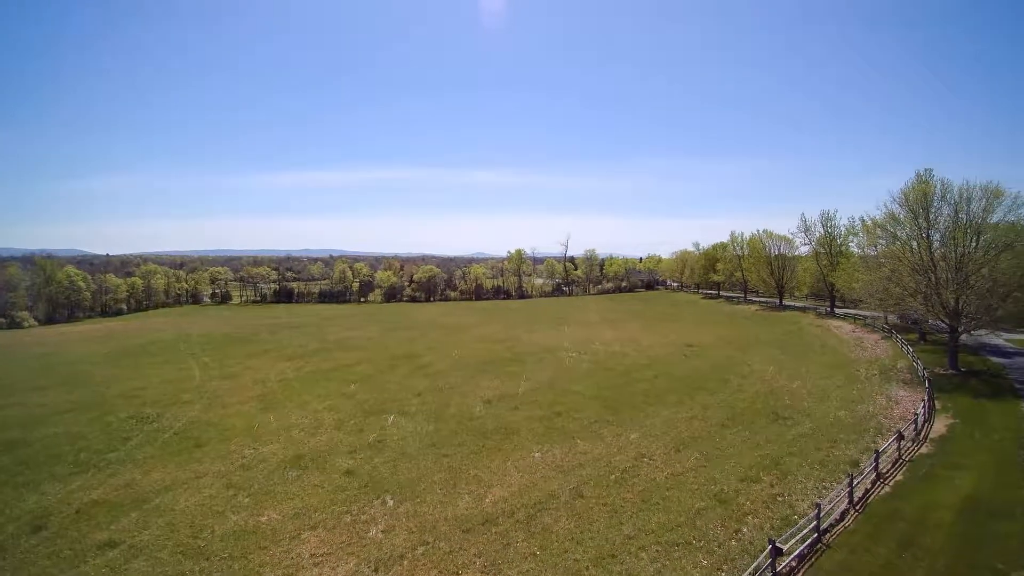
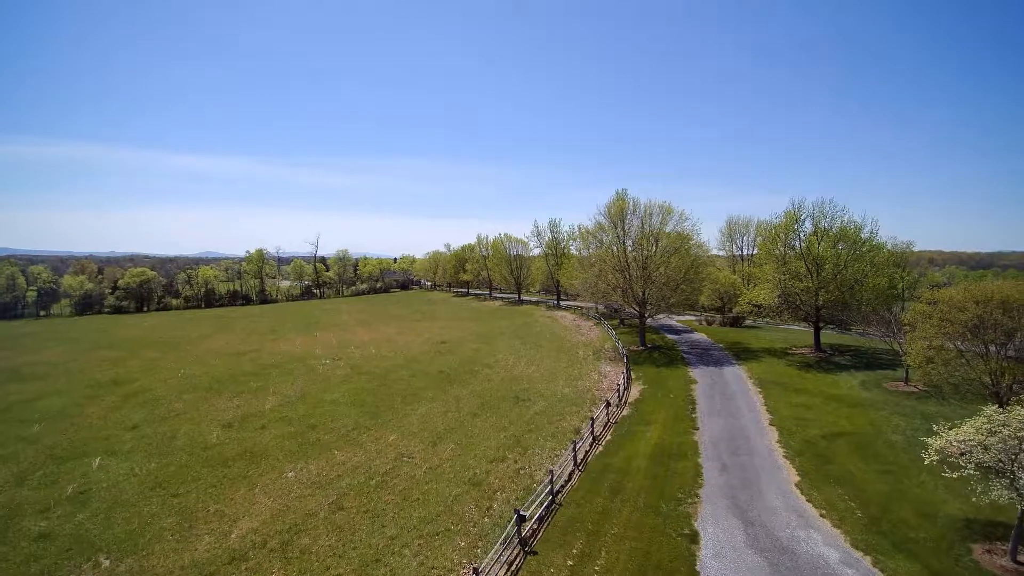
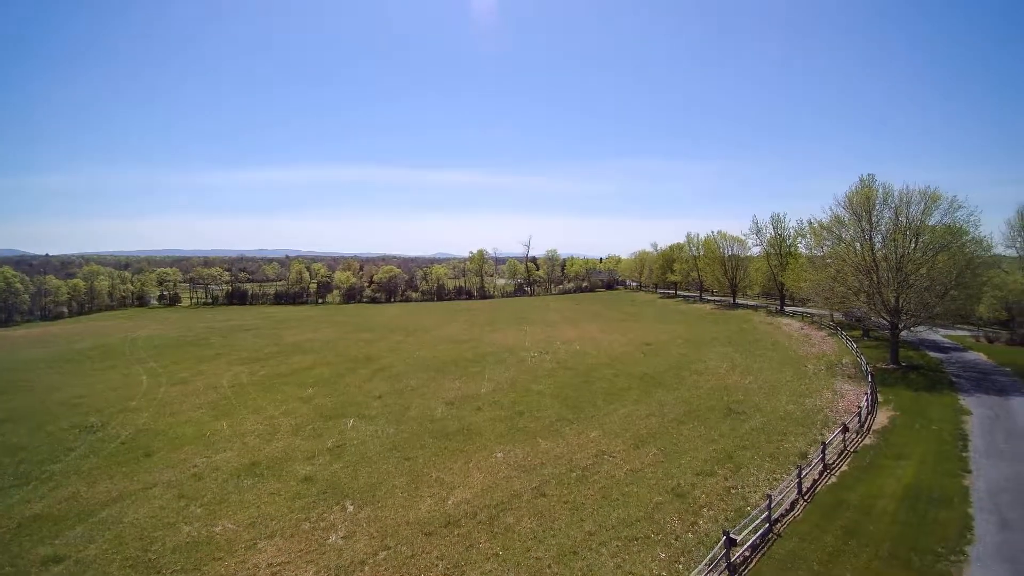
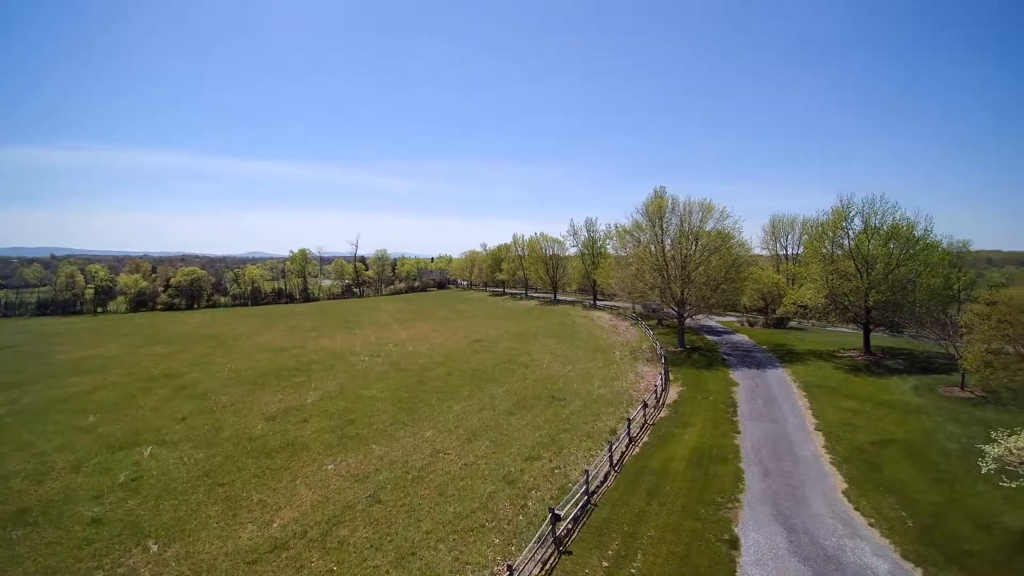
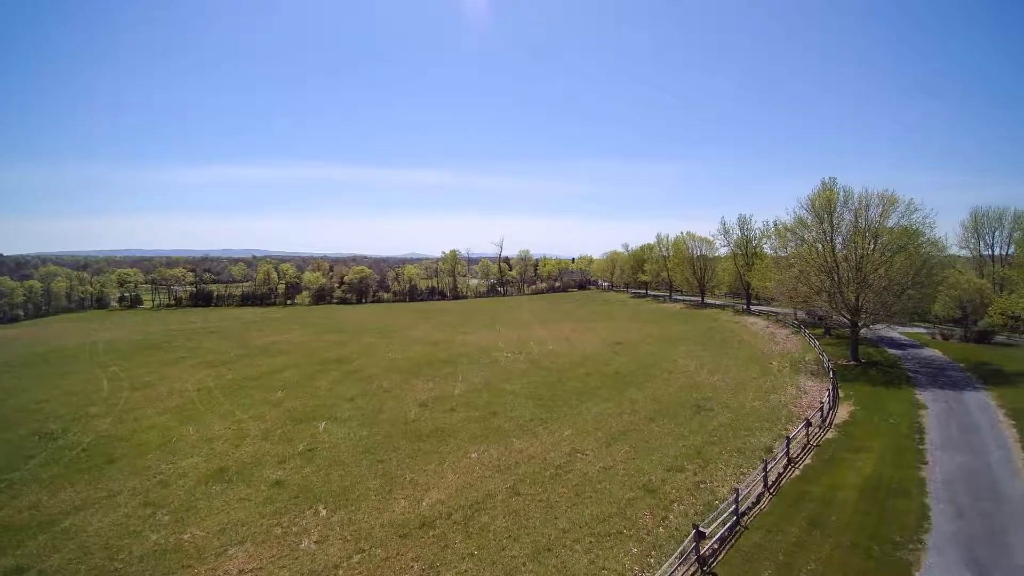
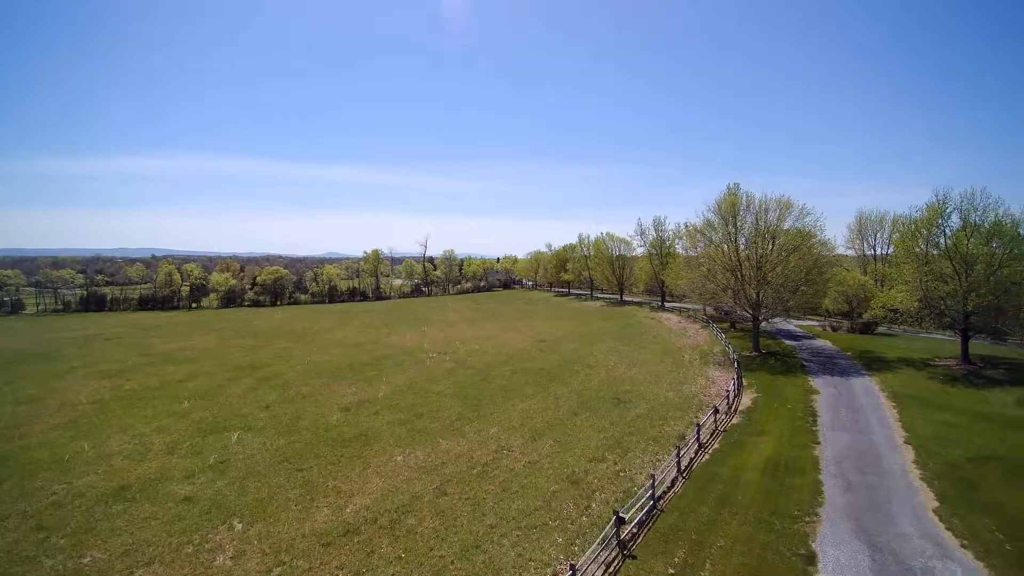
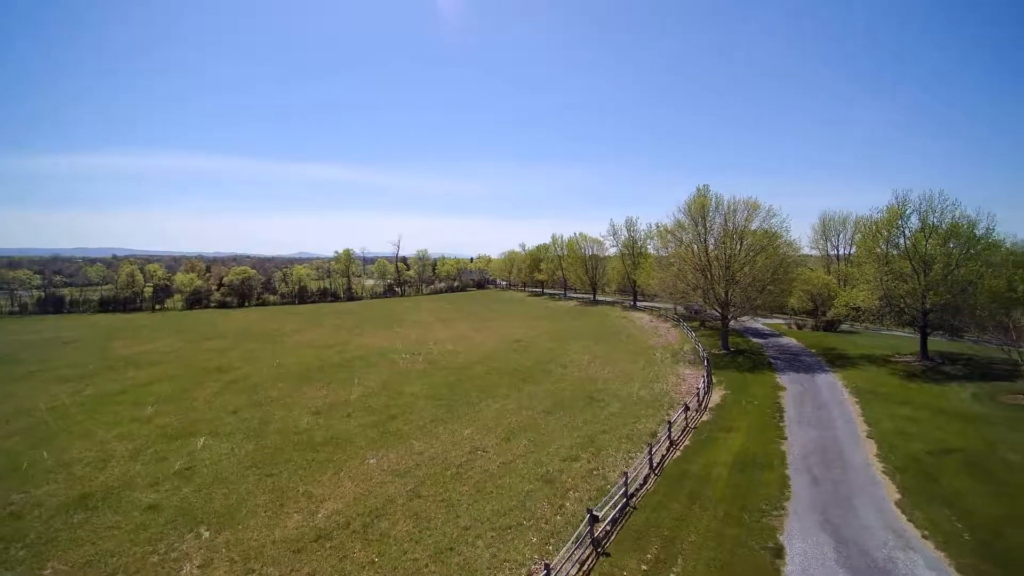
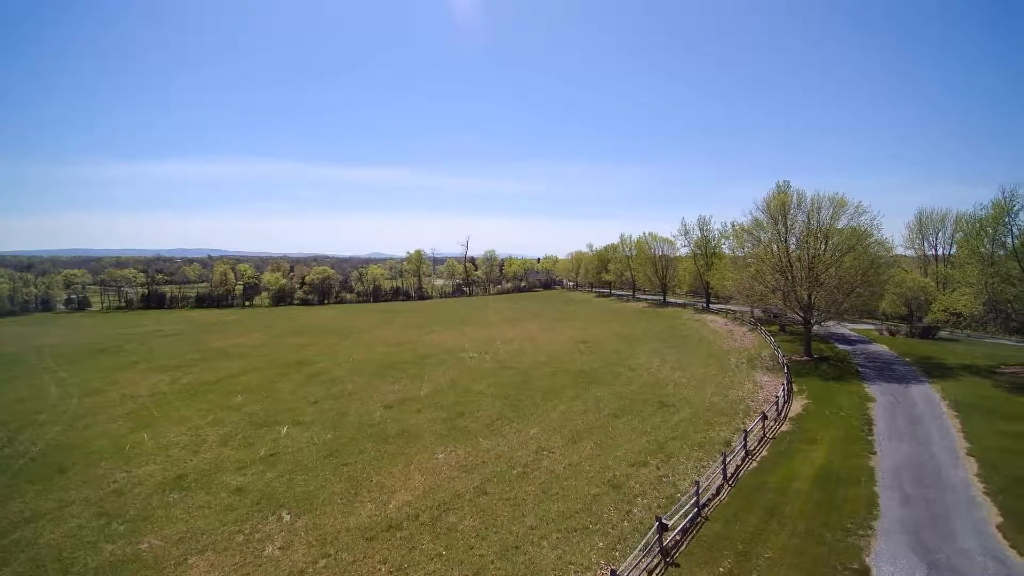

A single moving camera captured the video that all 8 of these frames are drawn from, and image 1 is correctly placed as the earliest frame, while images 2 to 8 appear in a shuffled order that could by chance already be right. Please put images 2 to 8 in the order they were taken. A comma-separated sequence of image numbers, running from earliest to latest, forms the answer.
3, 5, 8, 6, 7, 4, 2
